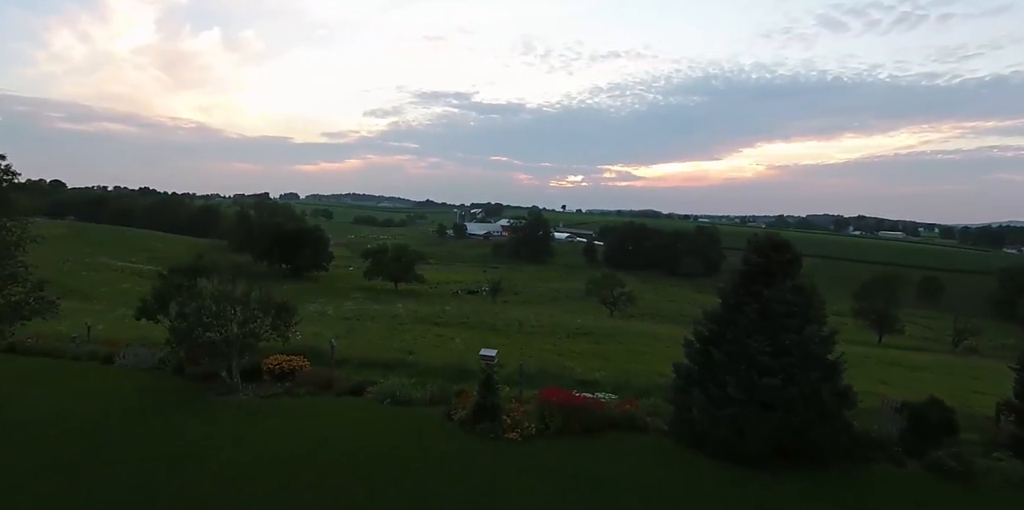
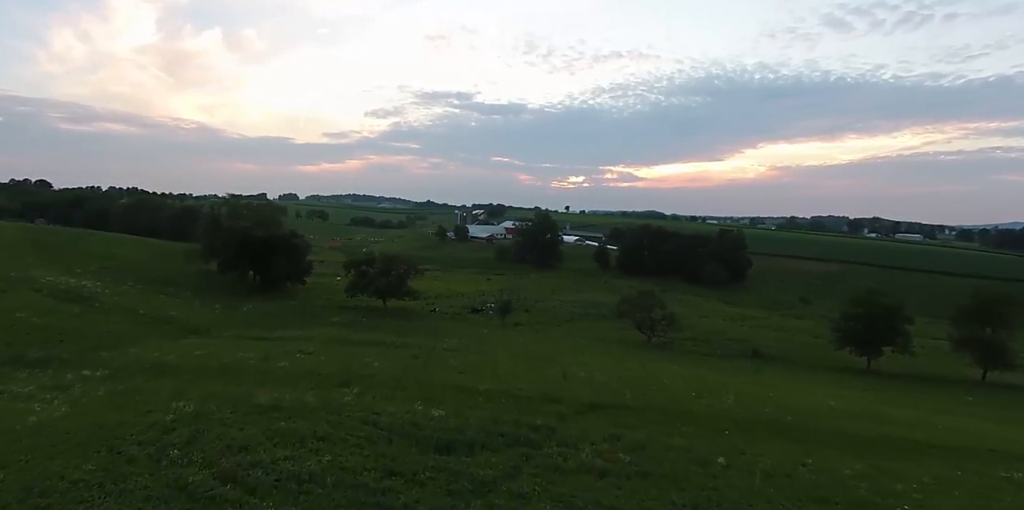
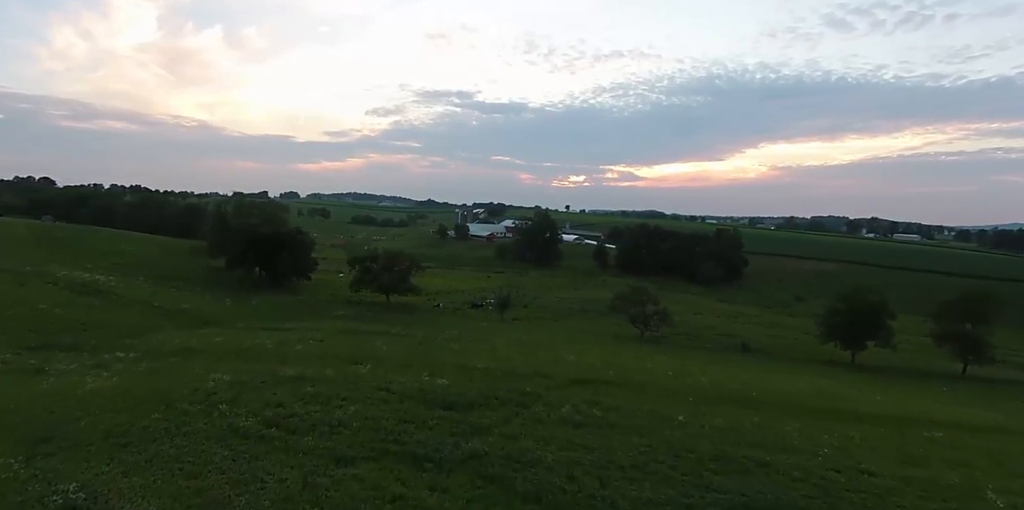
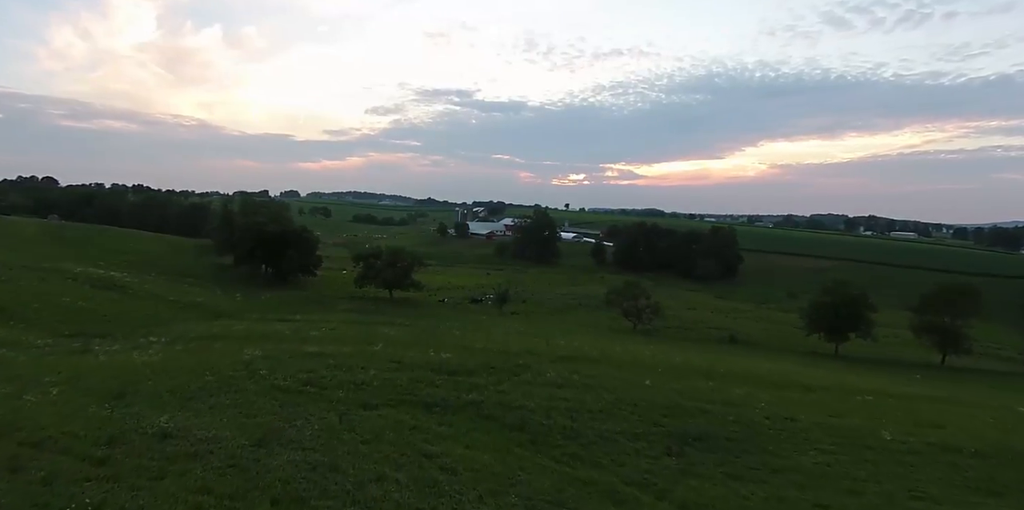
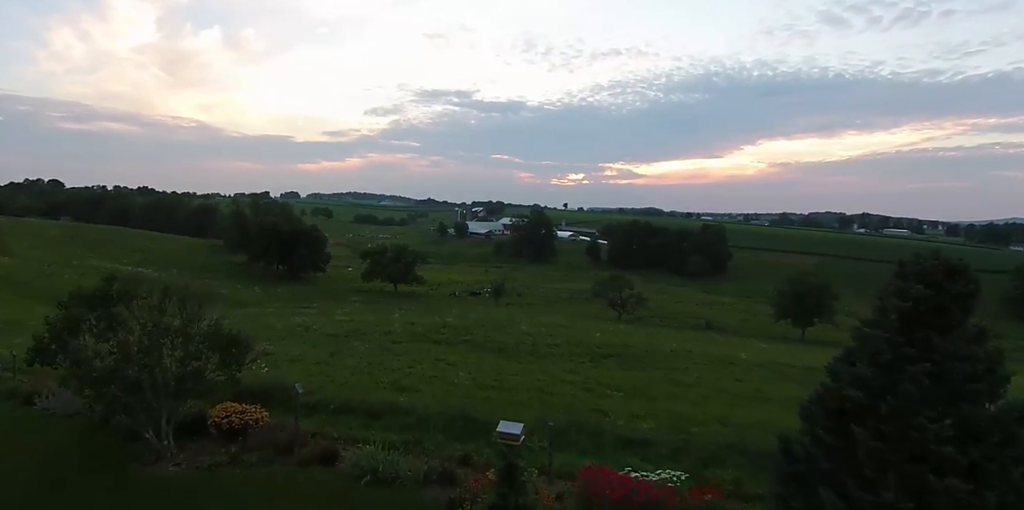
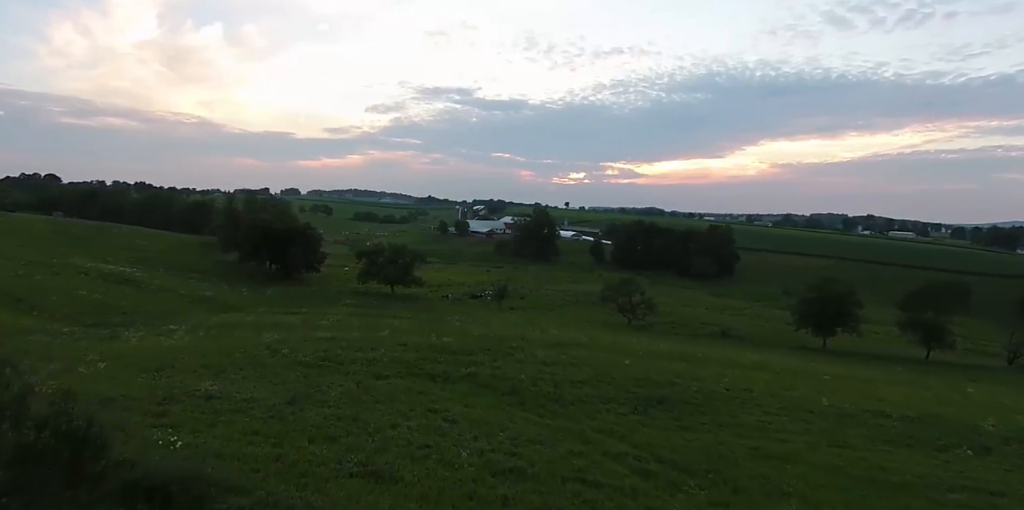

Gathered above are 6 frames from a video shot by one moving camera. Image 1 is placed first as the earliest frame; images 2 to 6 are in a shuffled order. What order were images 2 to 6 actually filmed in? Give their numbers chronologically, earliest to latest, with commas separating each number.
5, 6, 4, 3, 2
